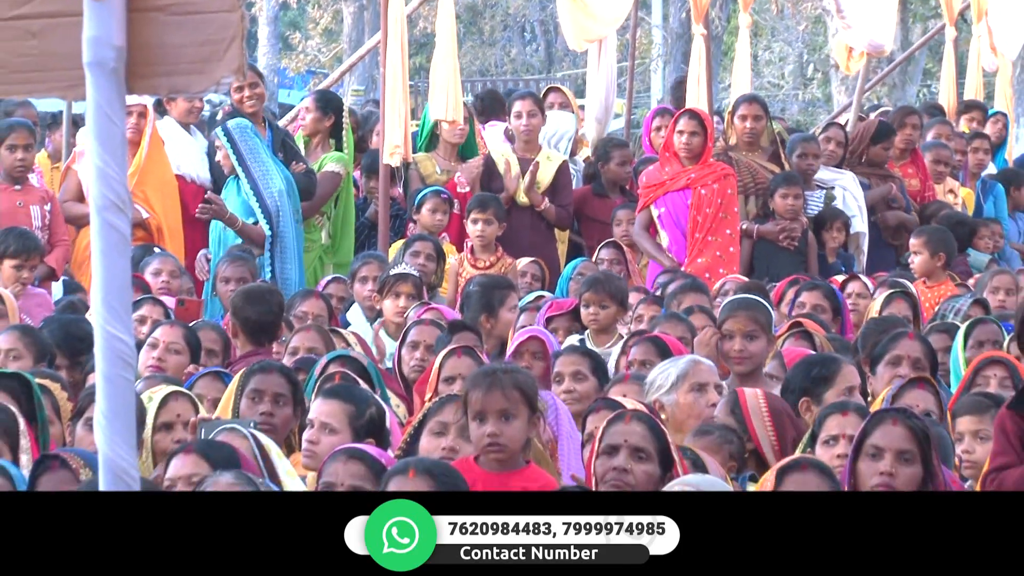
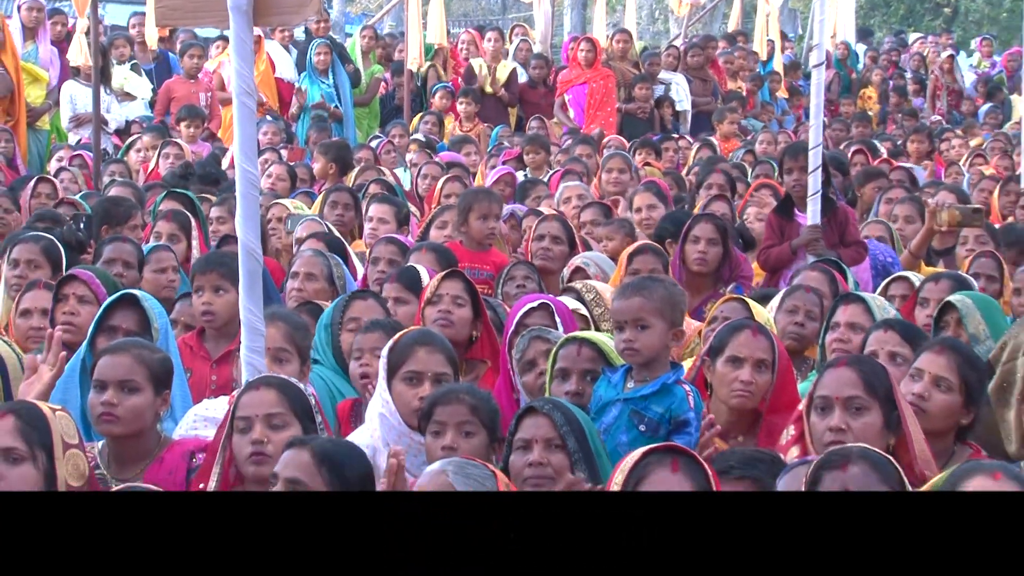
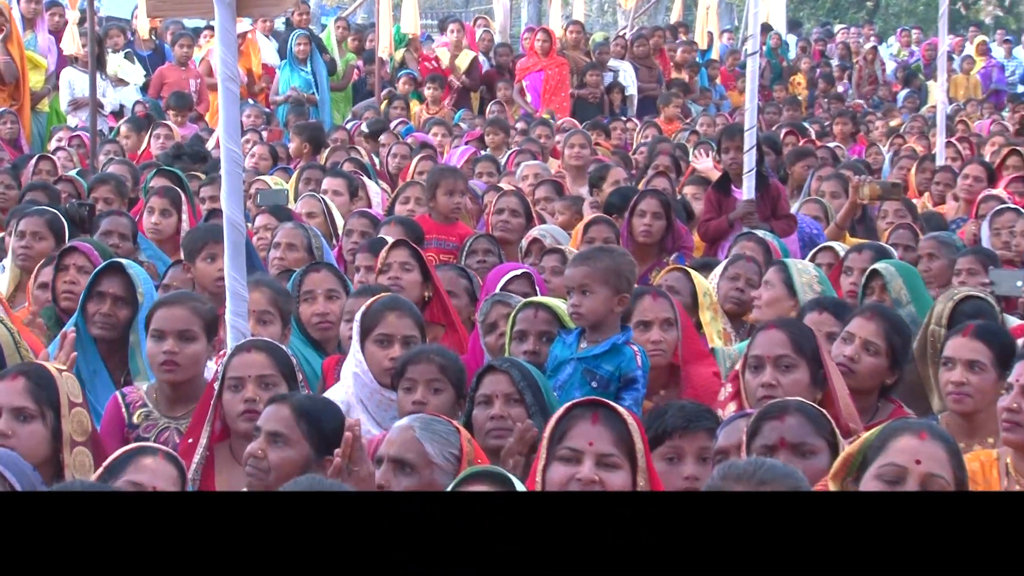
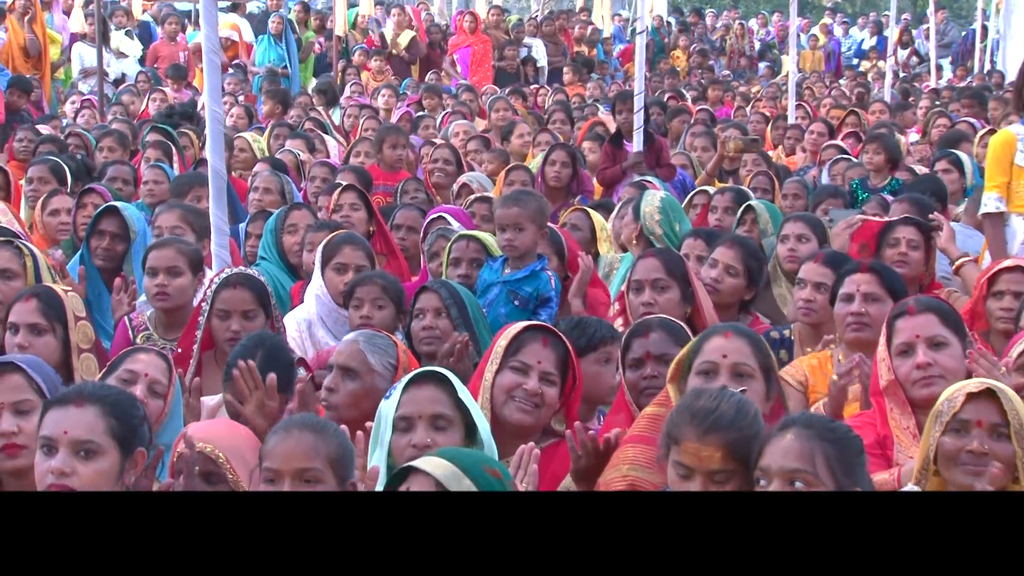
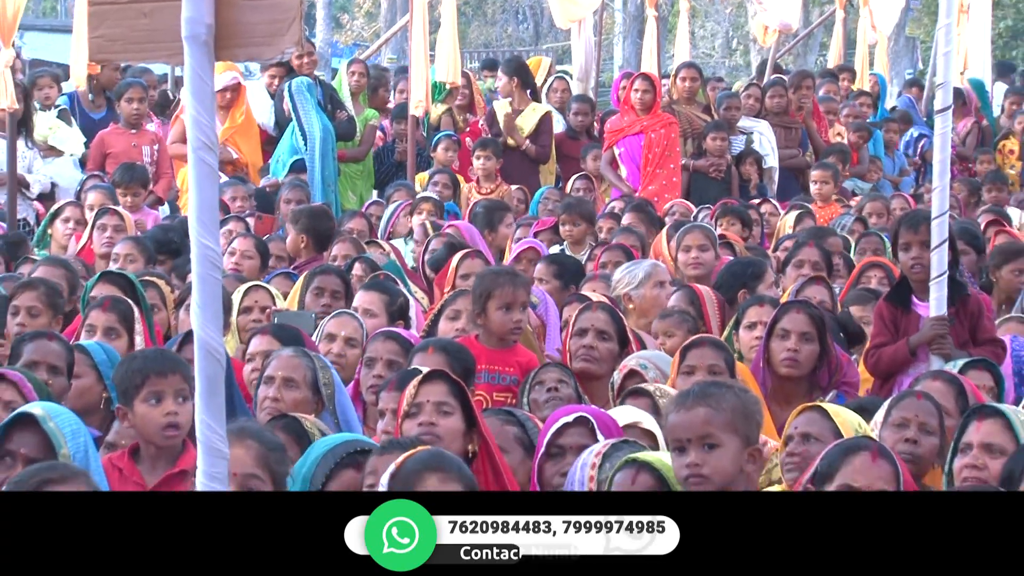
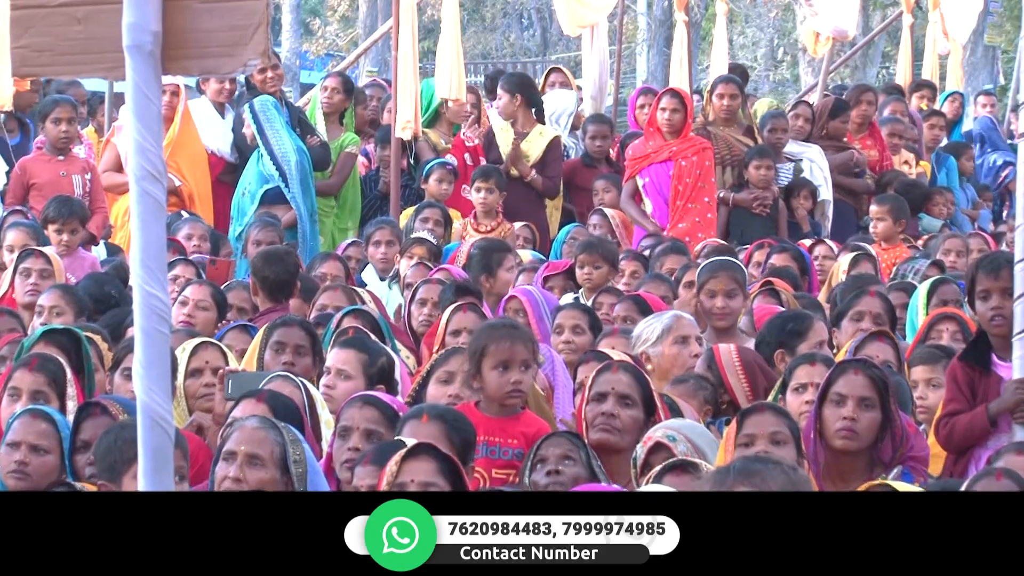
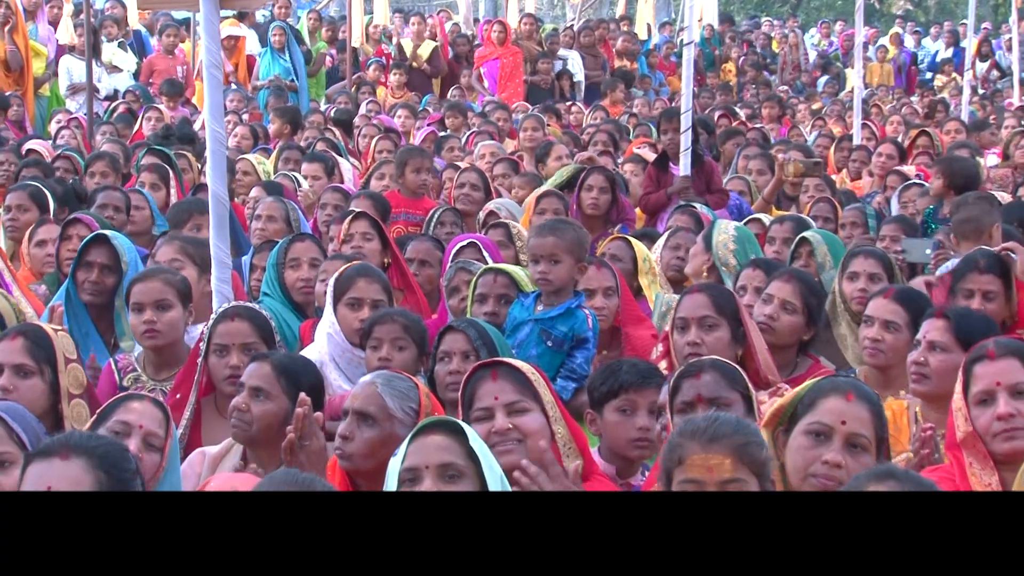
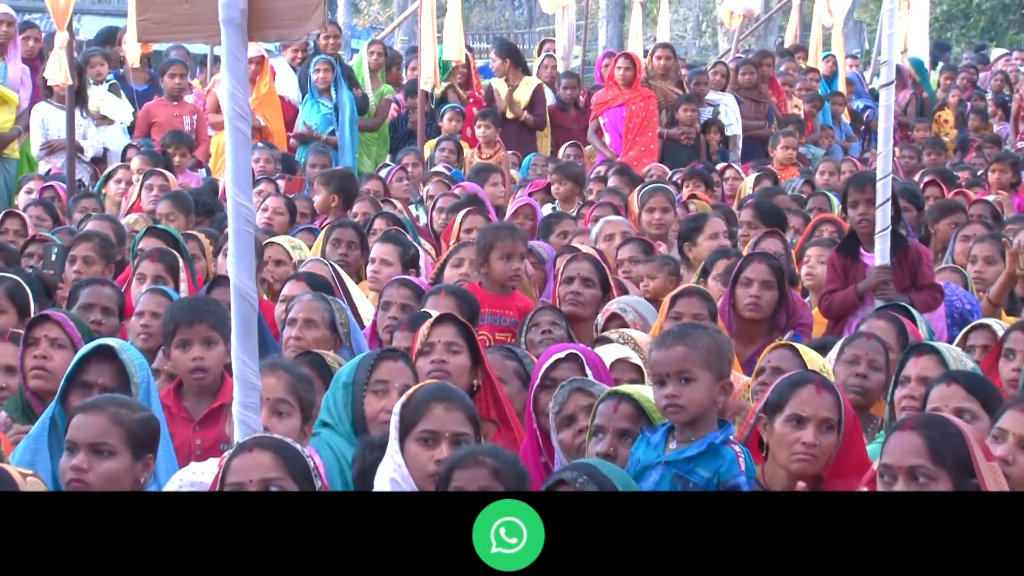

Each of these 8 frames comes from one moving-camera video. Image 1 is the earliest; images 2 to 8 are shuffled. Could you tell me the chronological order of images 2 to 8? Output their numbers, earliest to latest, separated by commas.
6, 5, 8, 2, 3, 7, 4
